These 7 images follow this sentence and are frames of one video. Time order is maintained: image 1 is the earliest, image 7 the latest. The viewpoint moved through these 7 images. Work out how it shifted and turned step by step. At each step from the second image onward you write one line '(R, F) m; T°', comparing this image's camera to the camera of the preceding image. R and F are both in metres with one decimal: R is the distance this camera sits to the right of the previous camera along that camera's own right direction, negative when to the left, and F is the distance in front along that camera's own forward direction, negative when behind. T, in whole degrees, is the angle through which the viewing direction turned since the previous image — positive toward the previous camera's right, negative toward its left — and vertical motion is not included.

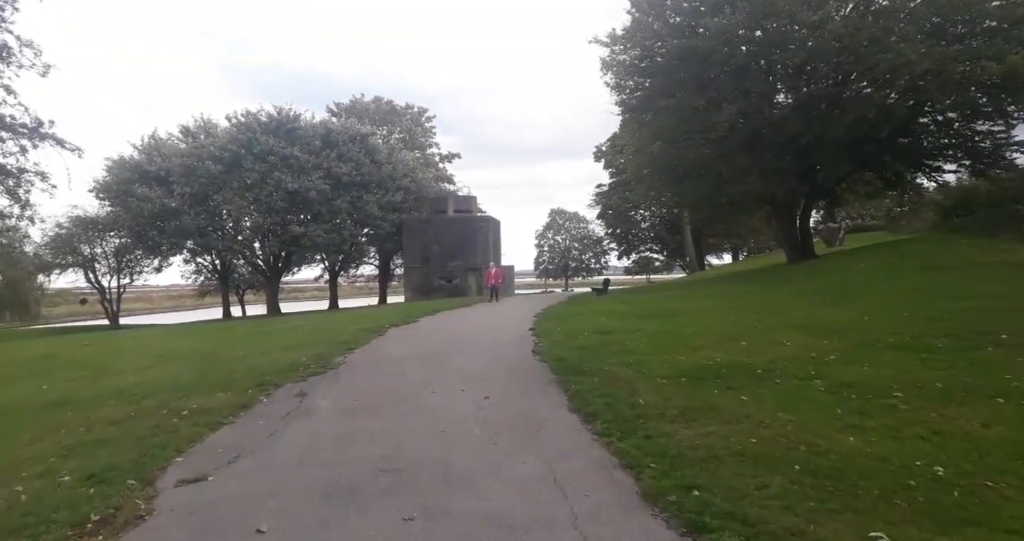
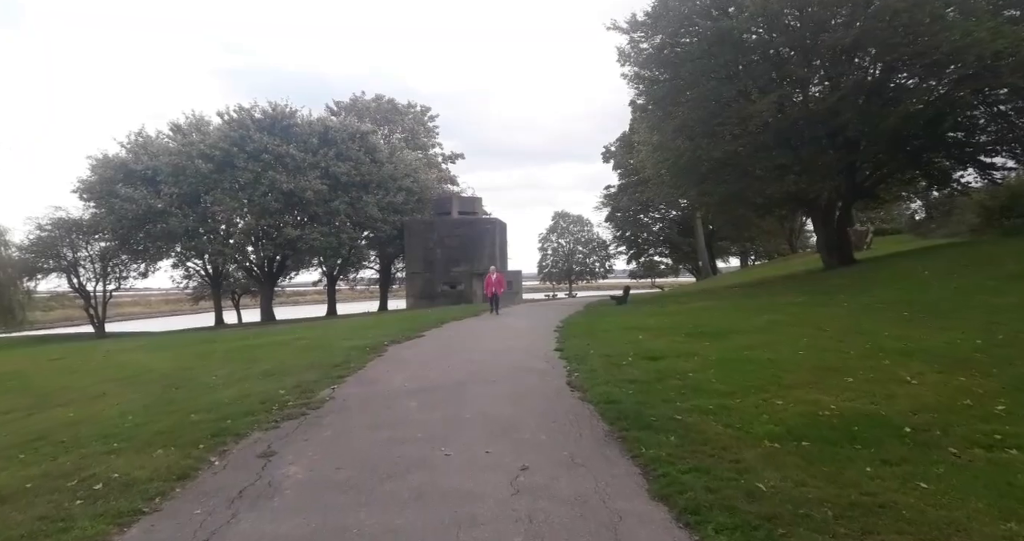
(-0.4, +2.0) m; 0°
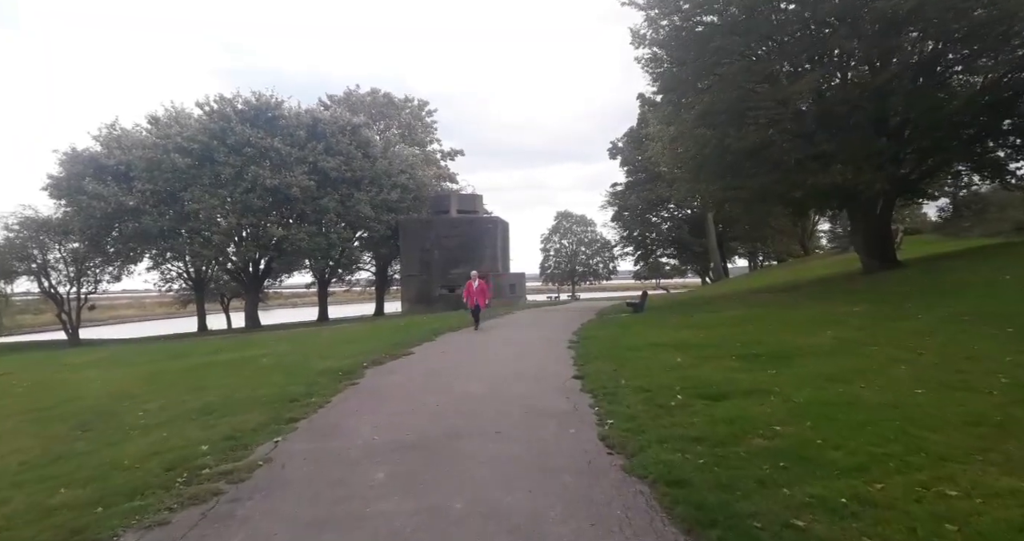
(-0.1, +2.3) m; 0°
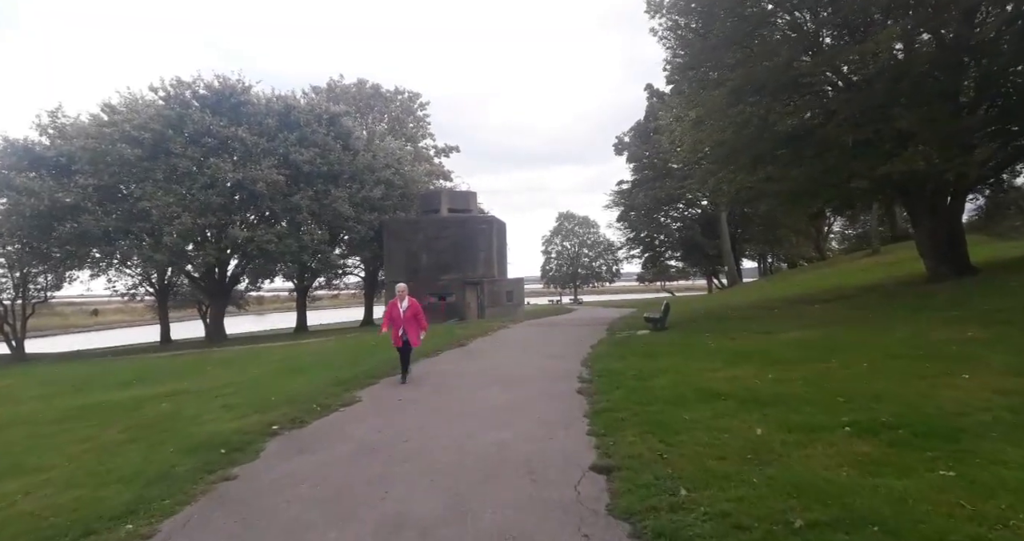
(+0.2, +3.5) m; 0°
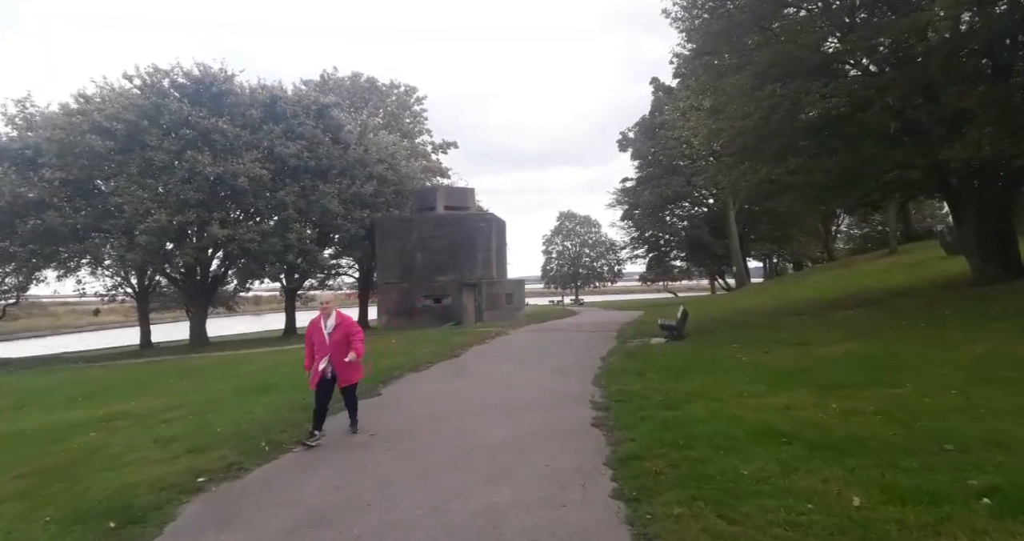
(0.0, +1.7) m; 0°
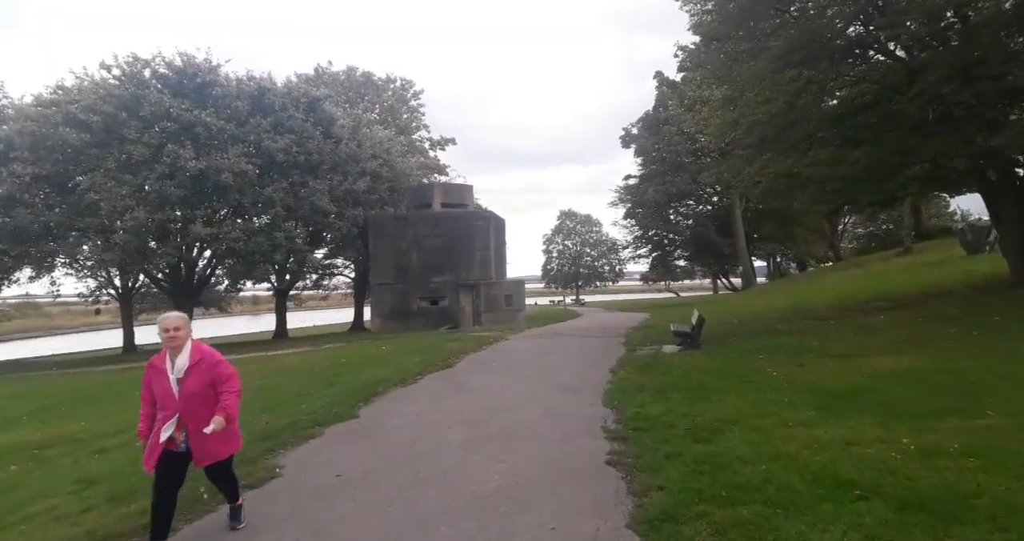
(0.0, +1.3) m; 0°
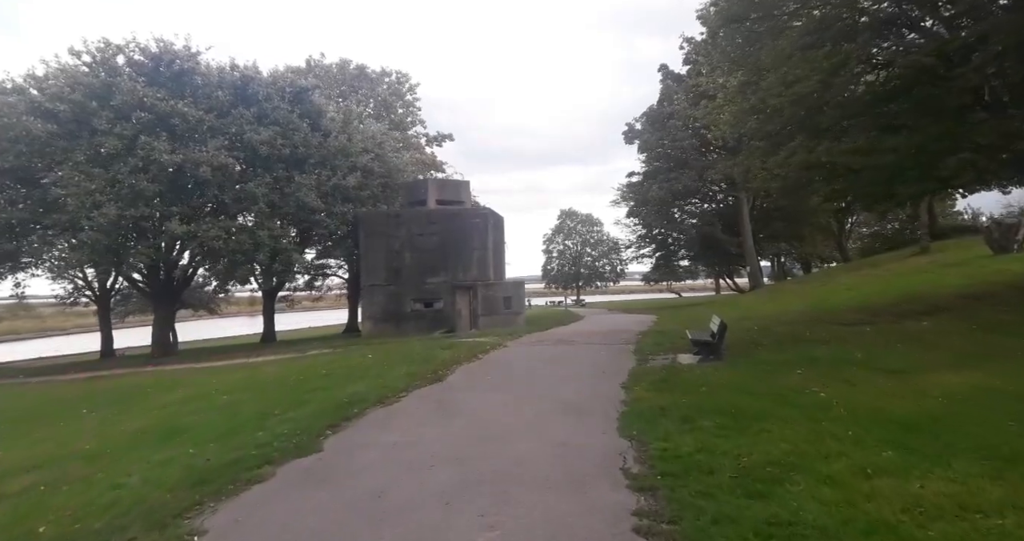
(0.0, +1.5) m; 0°
